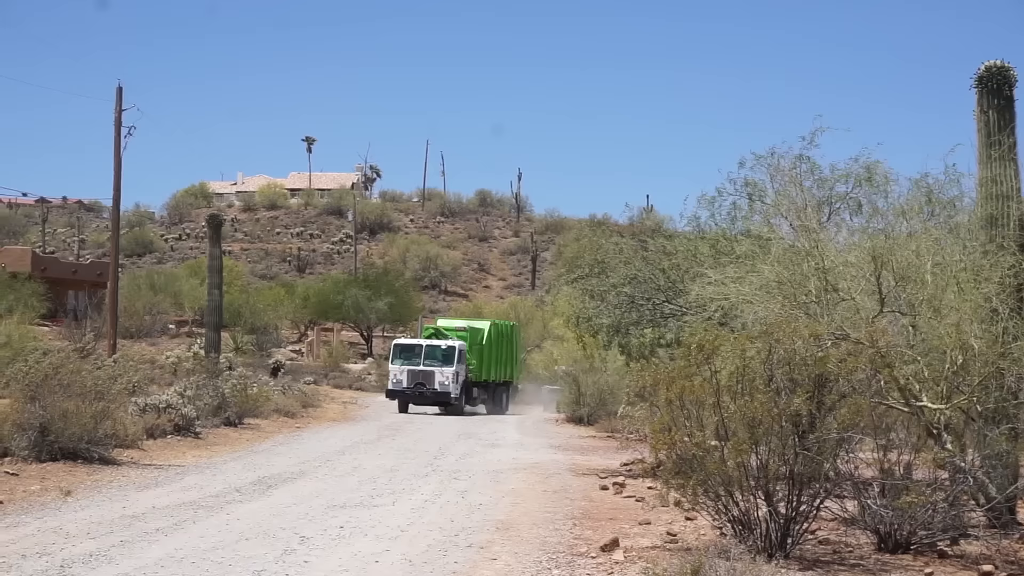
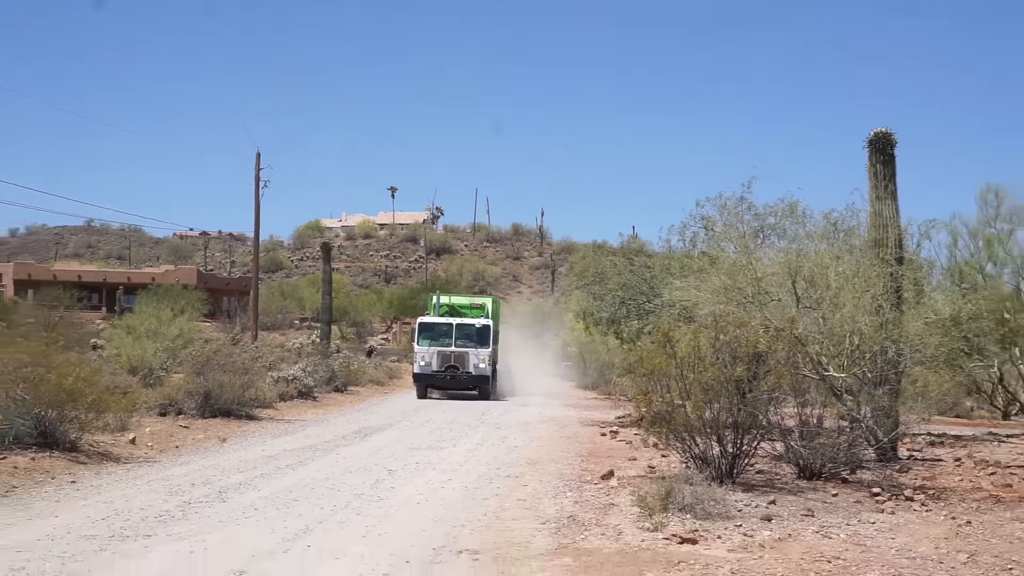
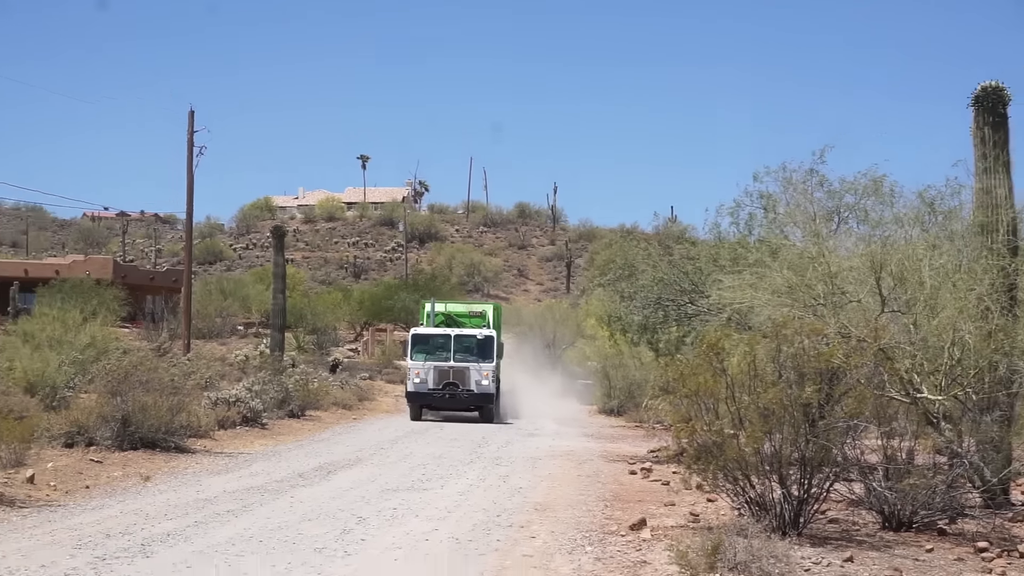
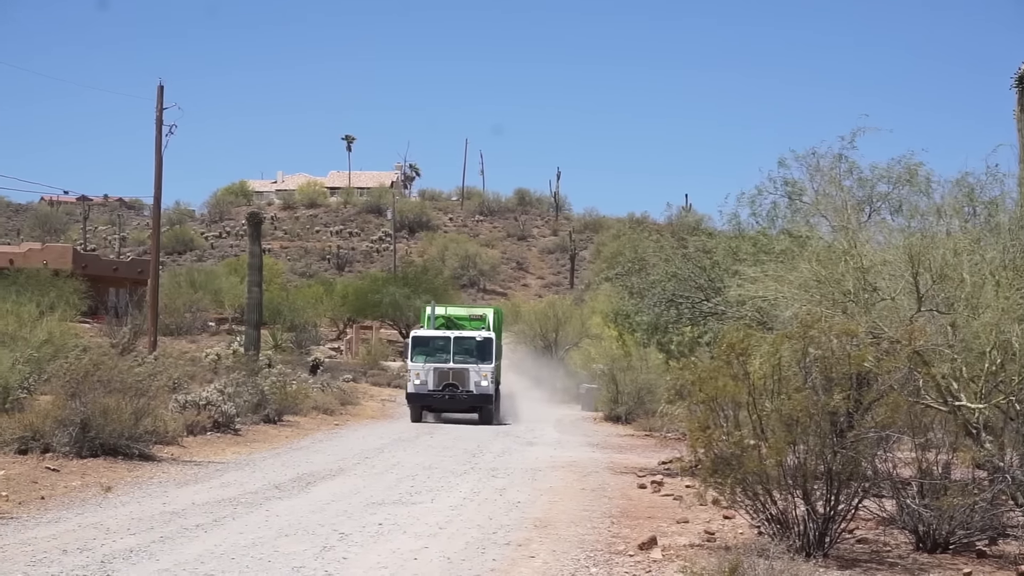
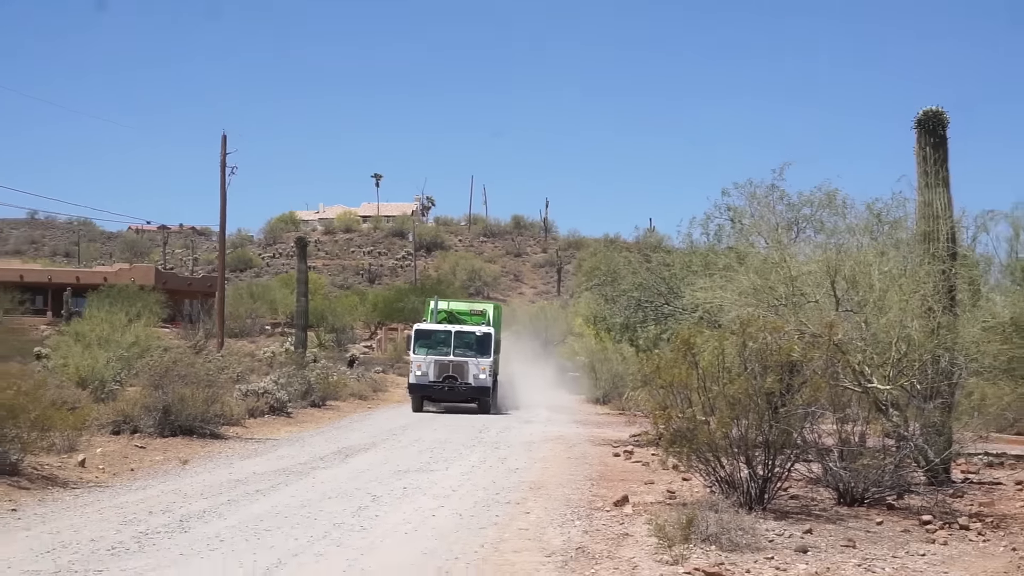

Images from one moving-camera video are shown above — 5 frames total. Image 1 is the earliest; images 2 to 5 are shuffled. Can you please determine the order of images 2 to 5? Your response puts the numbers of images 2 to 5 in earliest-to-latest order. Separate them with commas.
4, 3, 5, 2
